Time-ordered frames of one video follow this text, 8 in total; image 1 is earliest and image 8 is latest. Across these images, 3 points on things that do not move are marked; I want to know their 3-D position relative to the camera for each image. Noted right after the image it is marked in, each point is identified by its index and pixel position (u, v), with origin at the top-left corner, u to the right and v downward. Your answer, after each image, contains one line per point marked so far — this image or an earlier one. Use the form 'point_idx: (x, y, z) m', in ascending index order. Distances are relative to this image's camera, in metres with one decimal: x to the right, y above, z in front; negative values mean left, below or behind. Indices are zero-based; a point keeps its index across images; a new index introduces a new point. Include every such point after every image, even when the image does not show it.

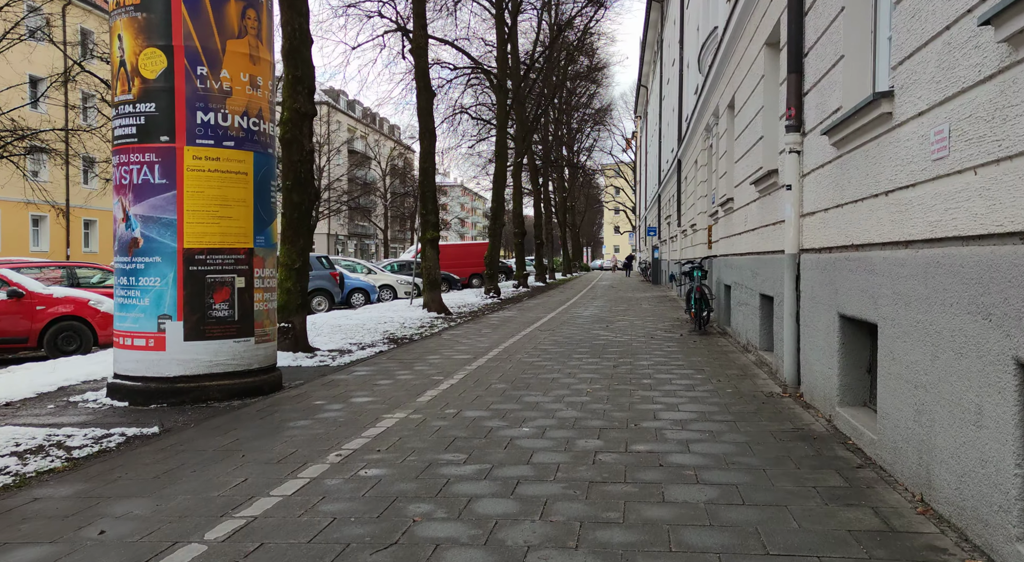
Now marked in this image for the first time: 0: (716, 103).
0: (+4.1, +3.5, +14.6) m
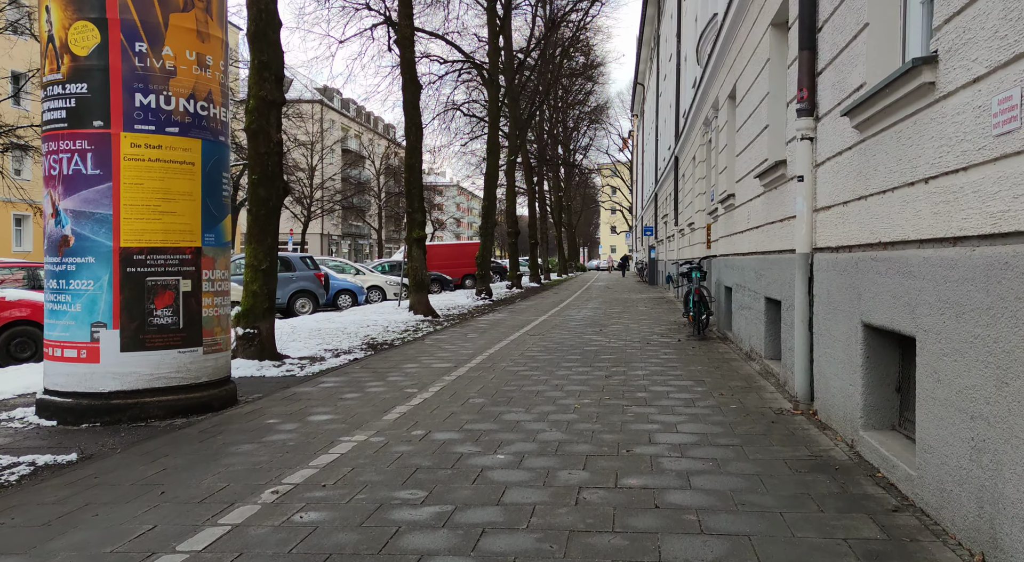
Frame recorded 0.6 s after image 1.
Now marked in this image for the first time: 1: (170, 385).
0: (+3.9, +3.5, +13.9) m
1: (-2.9, -0.9, +6.2) m
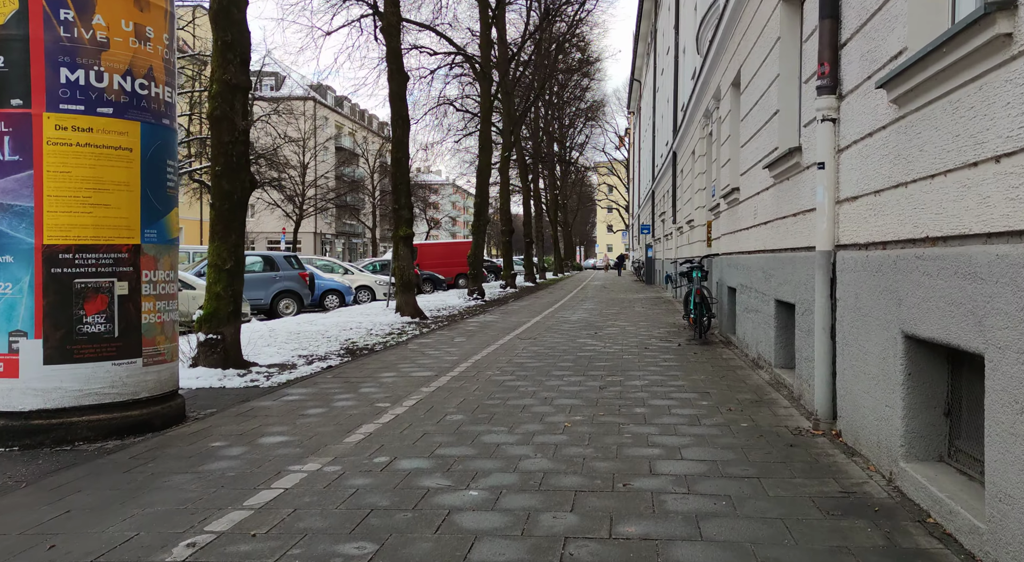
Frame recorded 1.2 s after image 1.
0: (+3.7, +3.5, +13.1) m
1: (-3.1, -0.9, +5.5) m
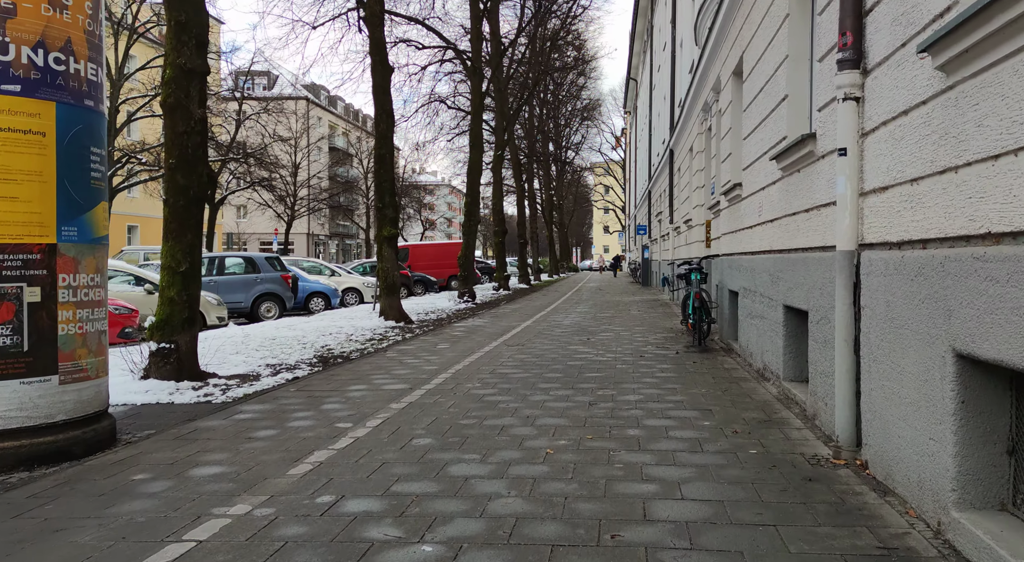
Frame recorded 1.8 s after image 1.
0: (+3.5, +3.5, +12.4) m
1: (-3.3, -0.9, +4.7) m
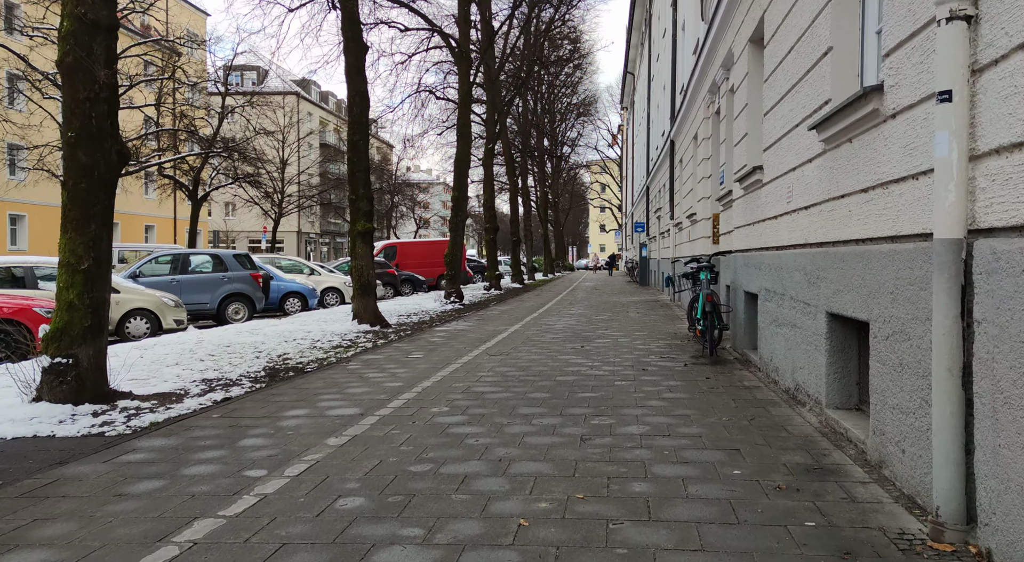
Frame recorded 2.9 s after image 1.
0: (+3.3, +3.5, +11.0) m
1: (-3.5, -1.0, +3.3) m
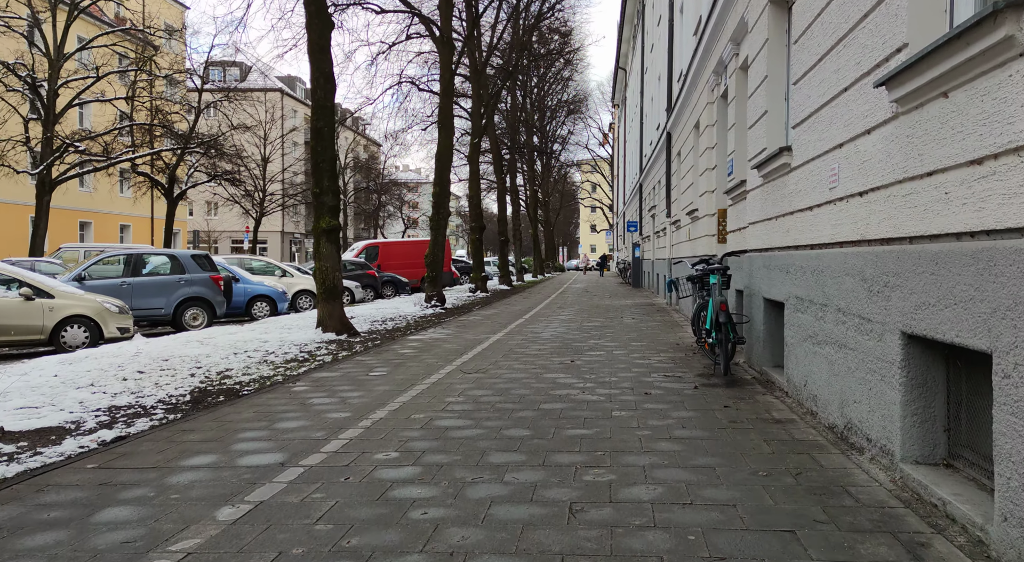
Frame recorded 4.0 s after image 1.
0: (+3.0, +3.4, +9.6) m
1: (-3.6, -1.0, +1.8) m
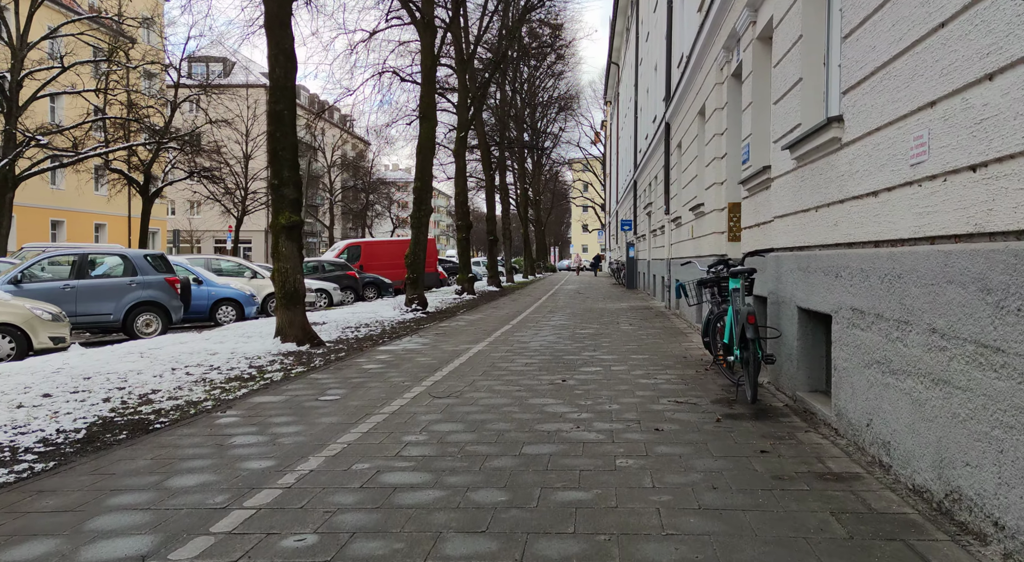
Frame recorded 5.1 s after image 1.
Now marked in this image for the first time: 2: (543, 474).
0: (+2.8, +3.4, +8.2) m
1: (-3.8, -1.1, +0.3) m
2: (+0.2, -1.2, +4.4) m
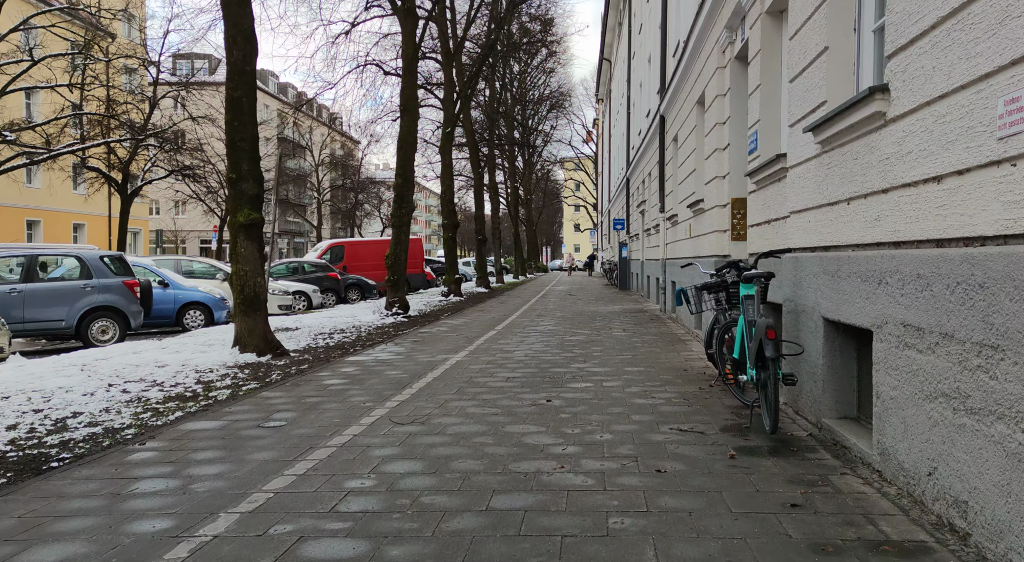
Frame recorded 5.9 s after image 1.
0: (+2.6, +3.3, +7.2) m
1: (-3.9, -1.1, -0.8) m
2: (0.0, -1.2, +3.4) m
